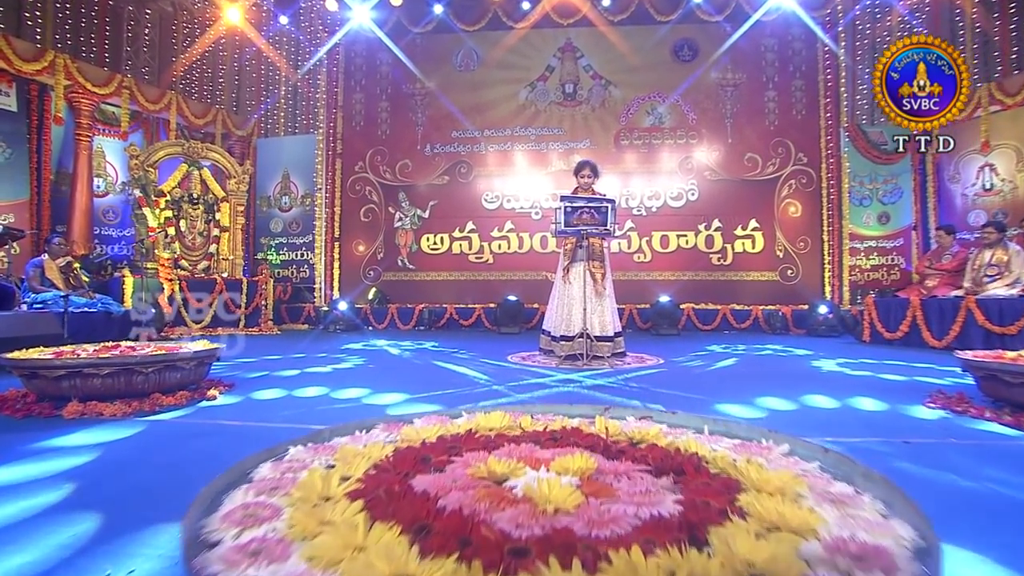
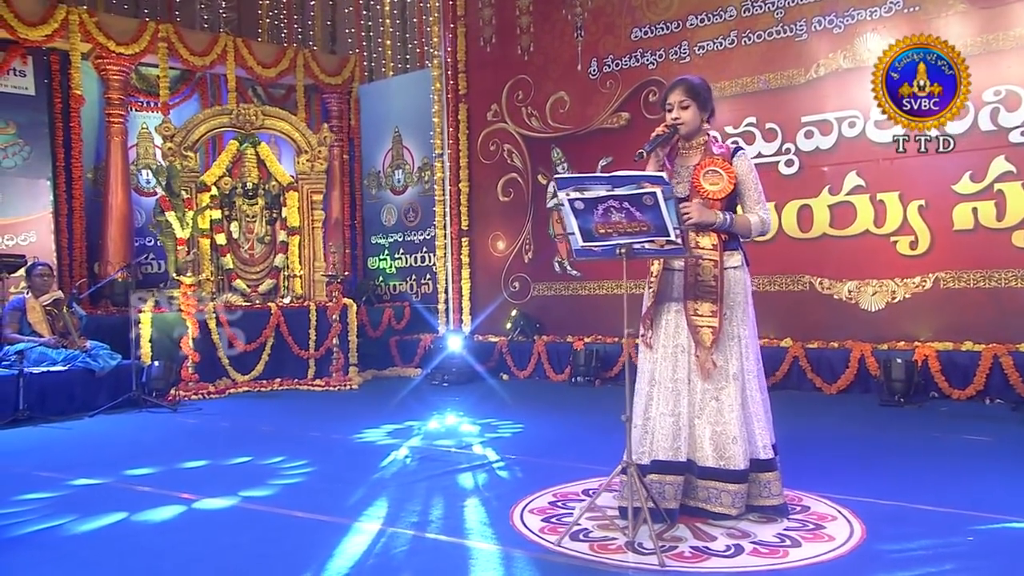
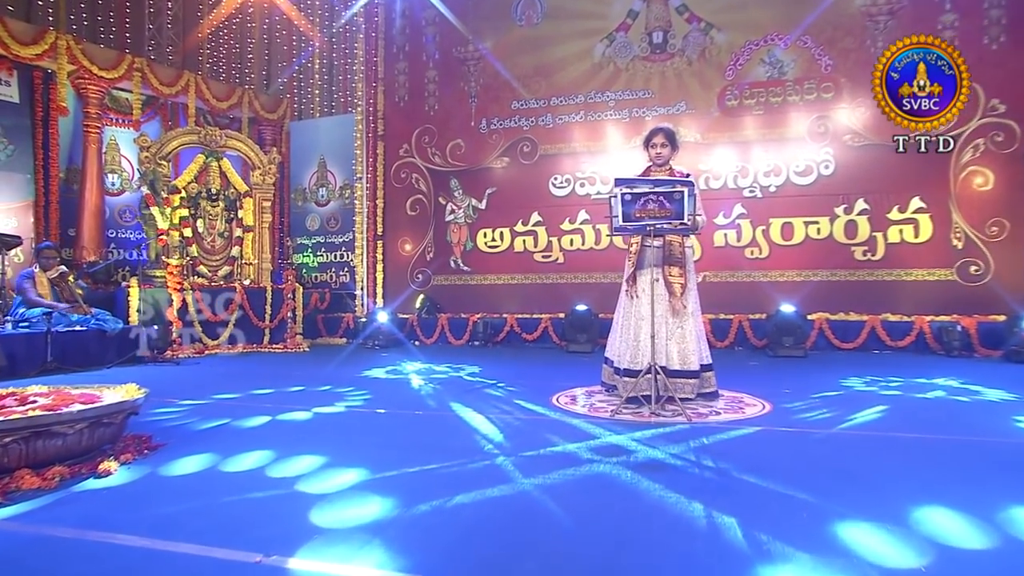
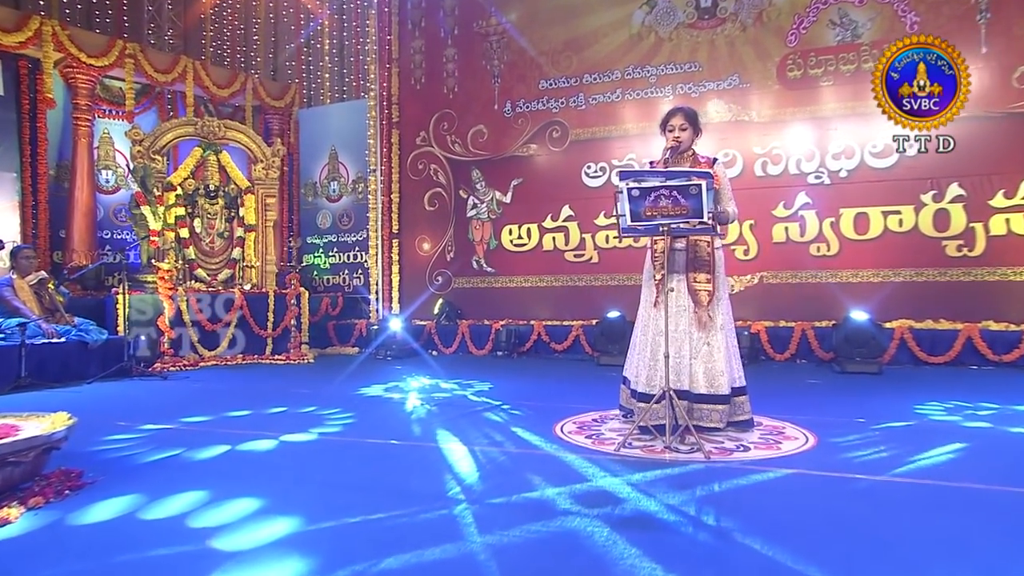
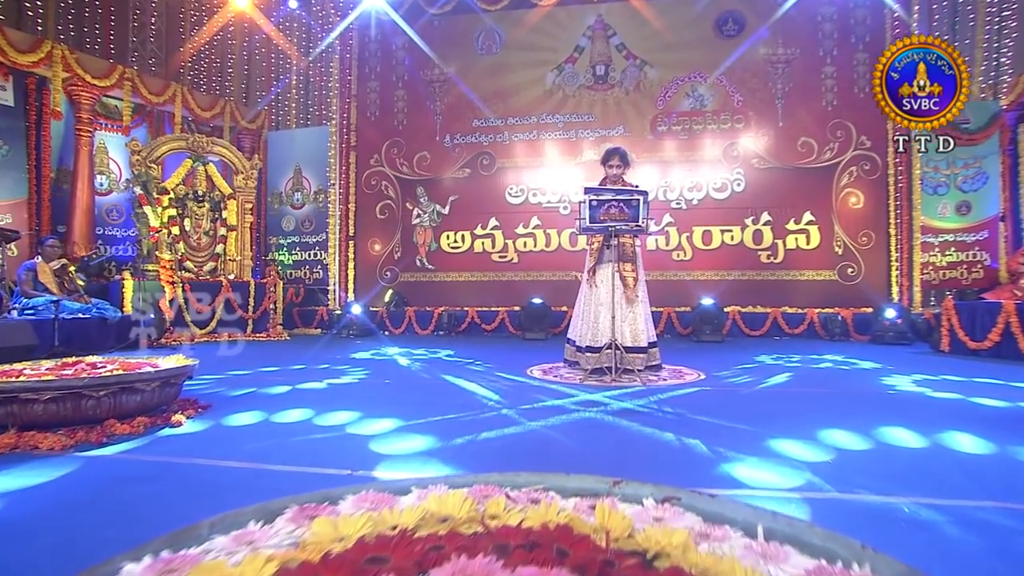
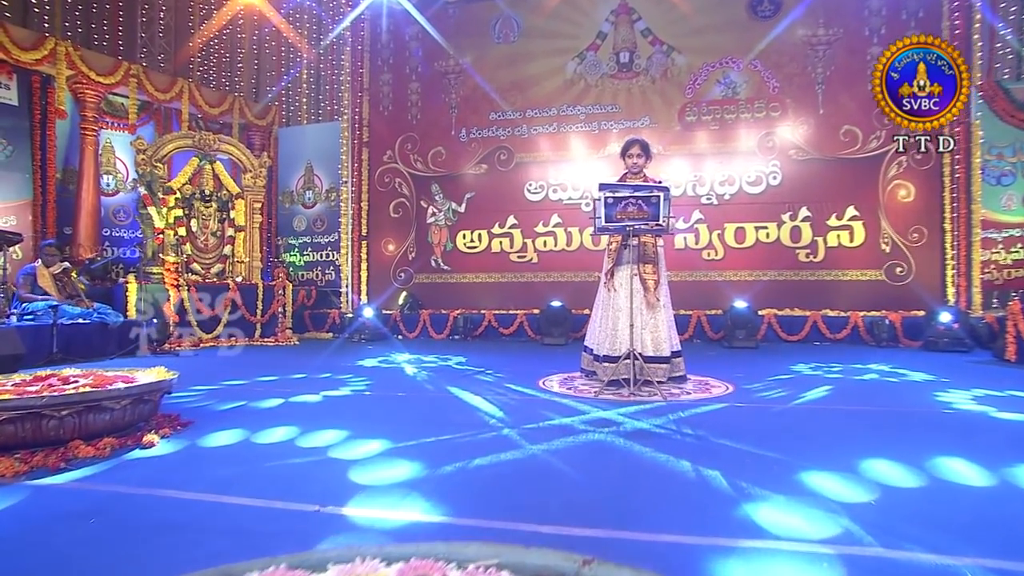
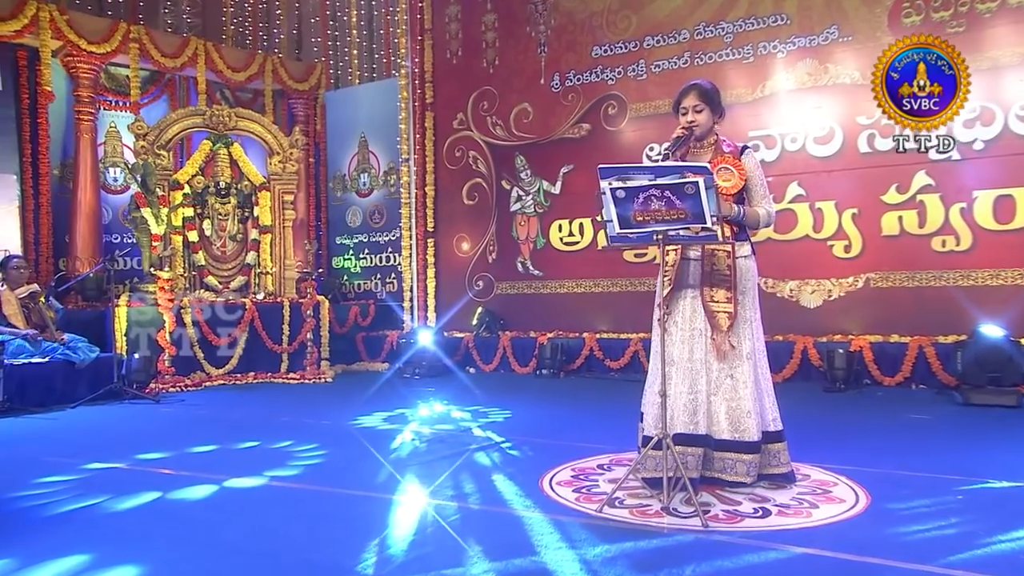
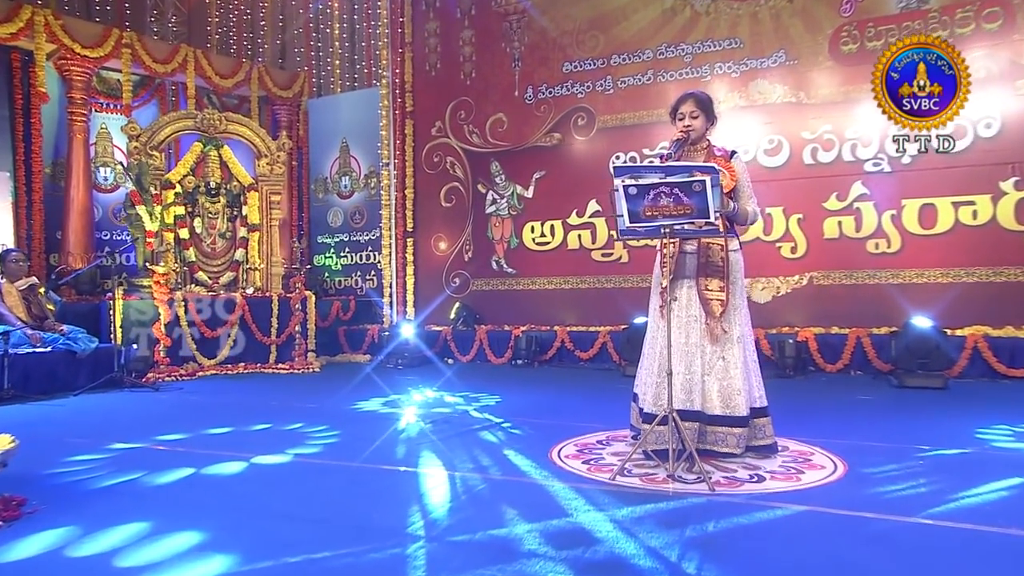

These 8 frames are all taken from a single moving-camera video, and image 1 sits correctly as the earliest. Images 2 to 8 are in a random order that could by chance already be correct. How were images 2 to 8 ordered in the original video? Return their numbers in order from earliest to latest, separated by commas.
5, 6, 3, 4, 8, 7, 2
